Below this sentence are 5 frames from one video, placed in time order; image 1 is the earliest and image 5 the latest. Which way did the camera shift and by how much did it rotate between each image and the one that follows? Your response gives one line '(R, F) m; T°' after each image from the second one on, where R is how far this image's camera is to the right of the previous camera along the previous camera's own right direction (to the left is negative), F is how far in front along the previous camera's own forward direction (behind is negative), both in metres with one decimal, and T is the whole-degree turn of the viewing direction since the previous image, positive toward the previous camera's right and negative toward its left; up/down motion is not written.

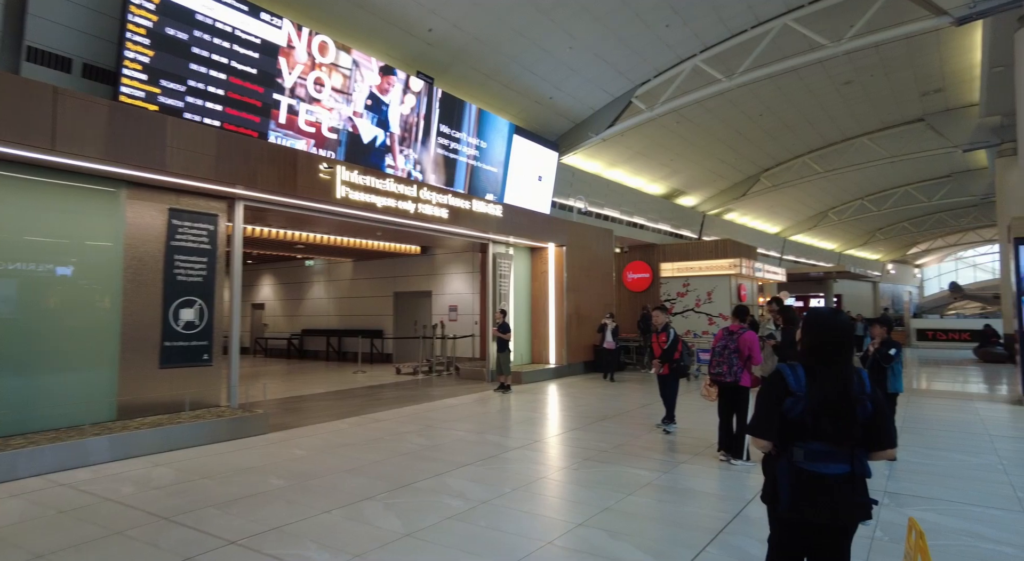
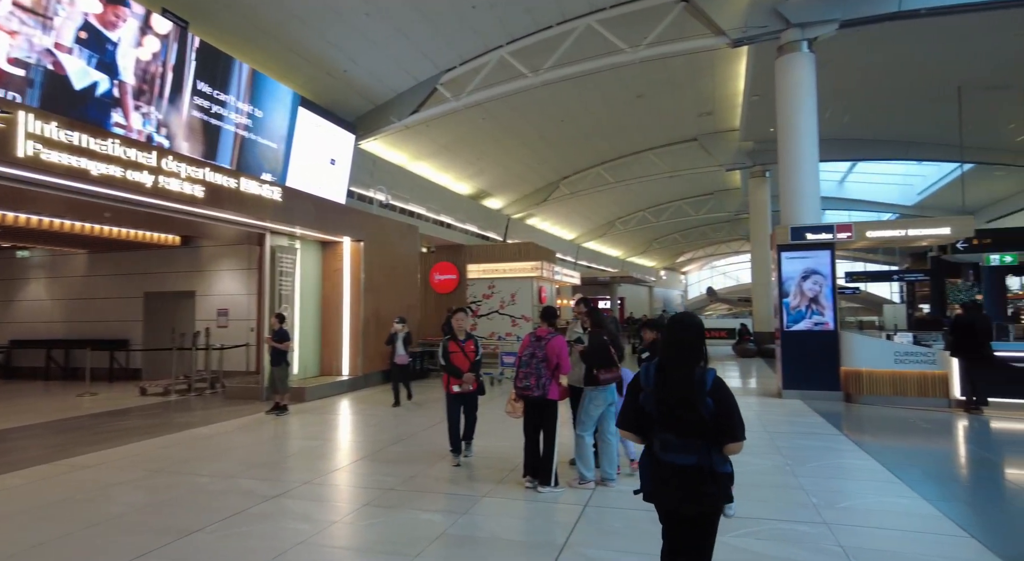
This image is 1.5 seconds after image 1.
(+0.4, +1.1) m; +19°
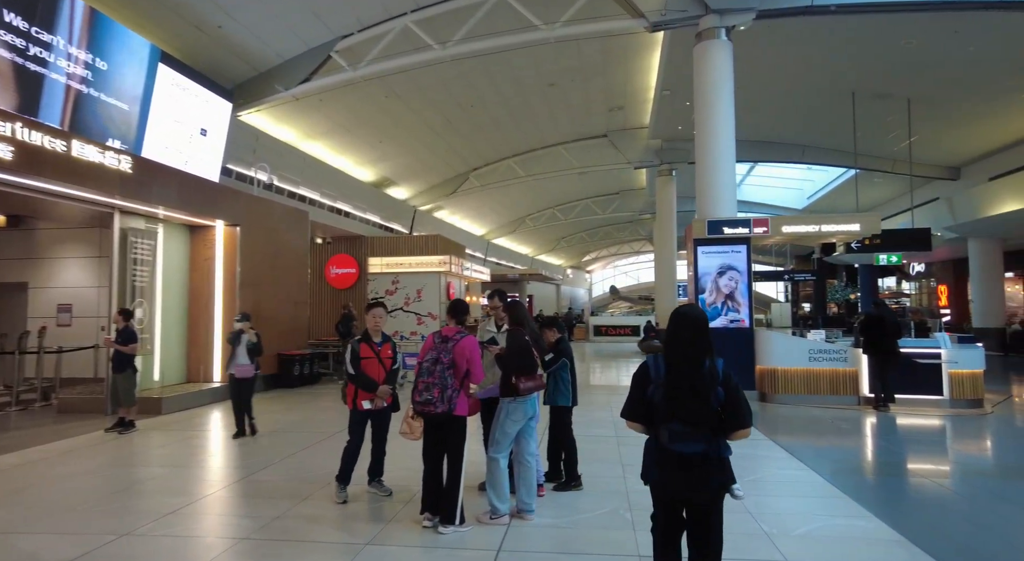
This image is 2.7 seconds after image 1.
(+0.1, +1.0) m; +9°
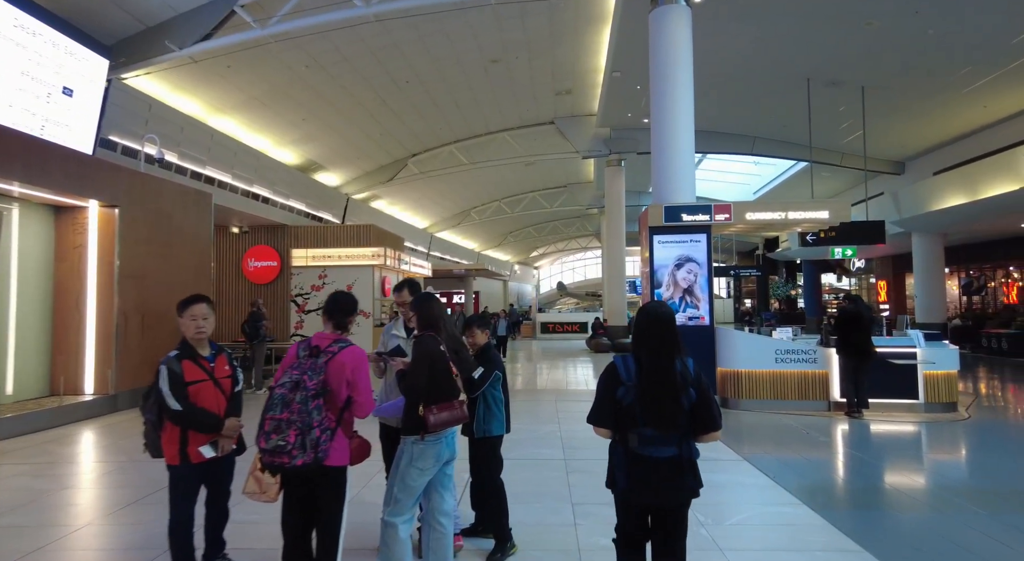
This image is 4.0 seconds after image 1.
(+0.2, +1.2) m; +5°
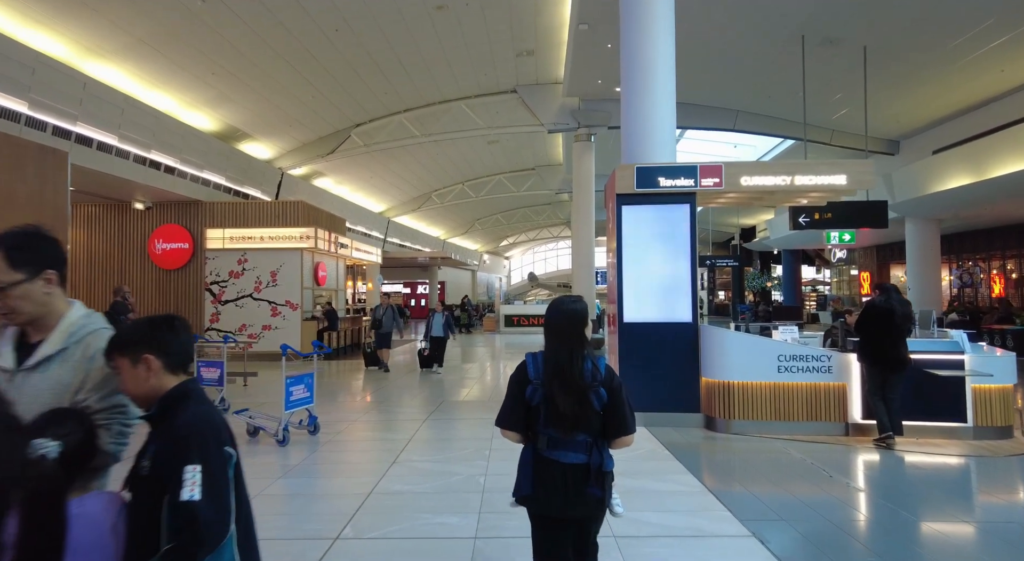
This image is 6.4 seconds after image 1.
(+0.6, +2.0) m; +3°
